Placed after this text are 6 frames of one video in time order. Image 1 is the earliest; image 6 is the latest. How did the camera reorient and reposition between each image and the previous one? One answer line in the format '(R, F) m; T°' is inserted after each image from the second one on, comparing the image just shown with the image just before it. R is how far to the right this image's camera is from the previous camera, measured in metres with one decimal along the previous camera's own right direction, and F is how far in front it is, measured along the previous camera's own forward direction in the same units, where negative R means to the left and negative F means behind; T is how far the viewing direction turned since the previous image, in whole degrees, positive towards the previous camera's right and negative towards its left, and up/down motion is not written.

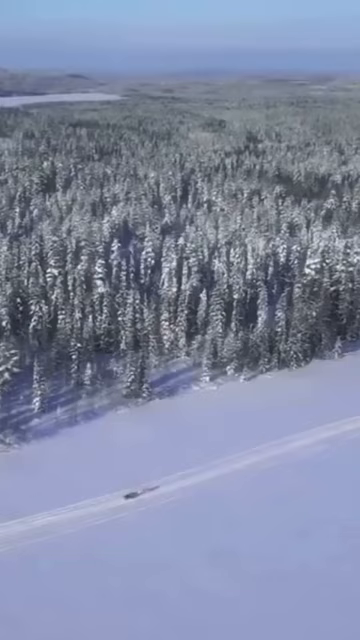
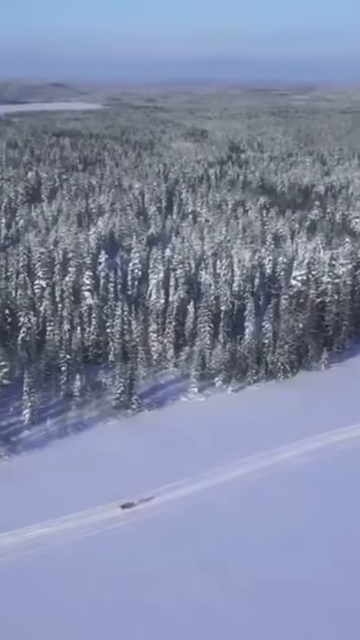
(-0.5, -0.5) m; +1°
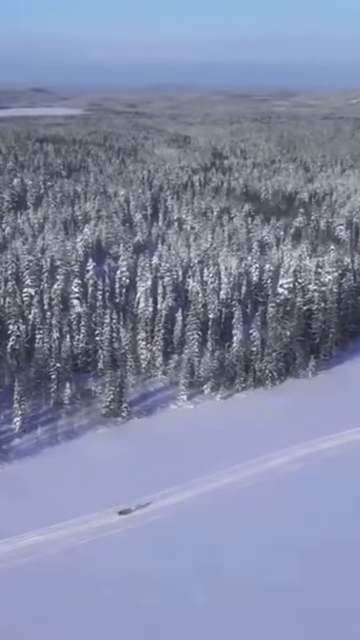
(-0.5, -0.5) m; +1°
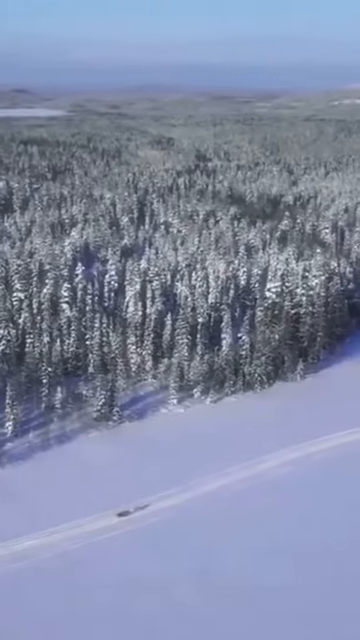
(-0.5, -0.6) m; +1°
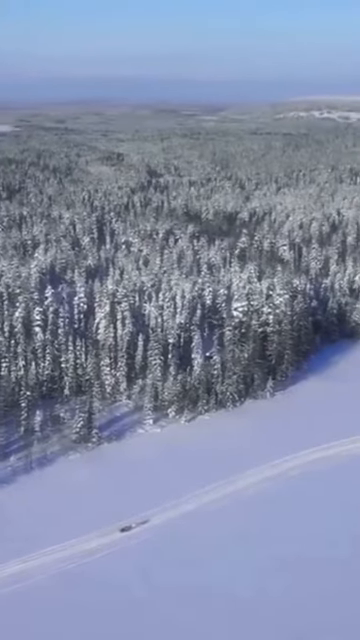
(-1.8, -1.7) m; +3°
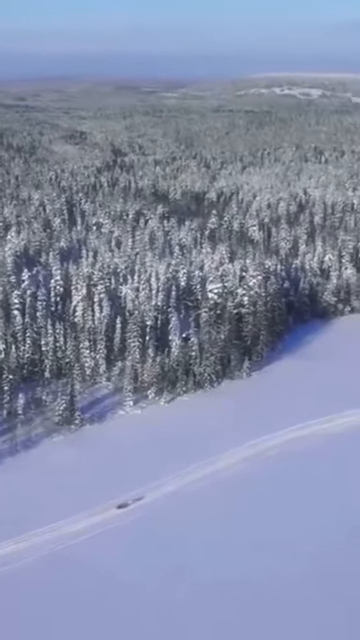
(-1.2, -1.2) m; +2°
